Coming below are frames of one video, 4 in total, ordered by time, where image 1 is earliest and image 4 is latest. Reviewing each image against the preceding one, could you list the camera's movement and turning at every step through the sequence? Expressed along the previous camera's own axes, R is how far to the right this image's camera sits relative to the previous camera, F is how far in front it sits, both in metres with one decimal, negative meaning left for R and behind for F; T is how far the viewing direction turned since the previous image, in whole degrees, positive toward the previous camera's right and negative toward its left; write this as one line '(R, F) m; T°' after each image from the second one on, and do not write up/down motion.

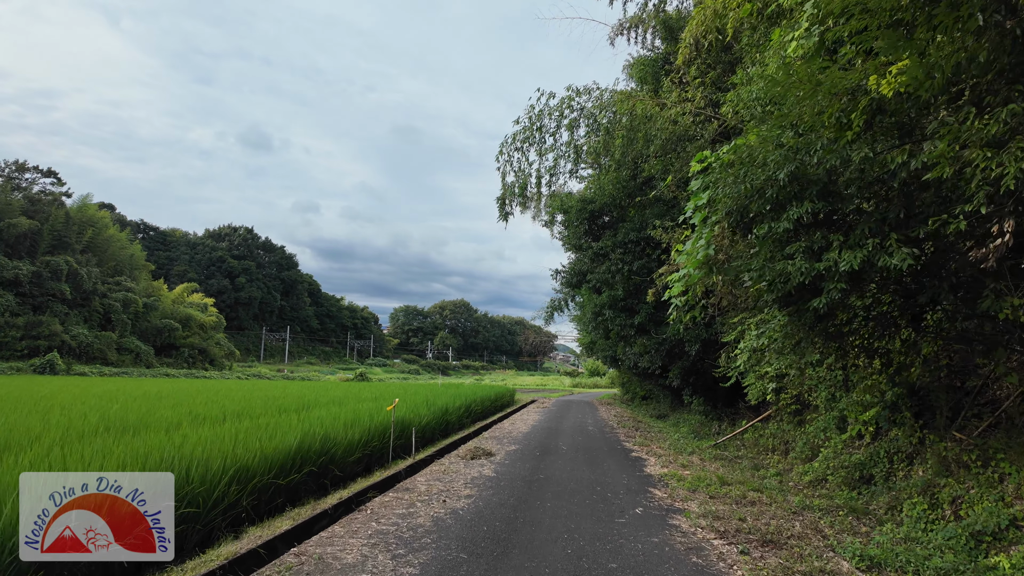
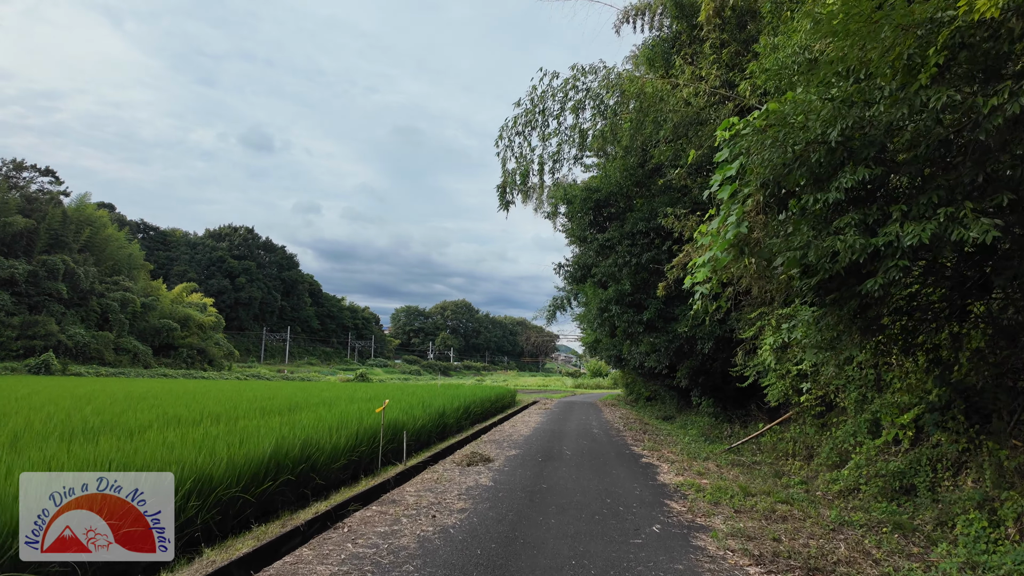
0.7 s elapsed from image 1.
(0.0, +0.5) m; 0°
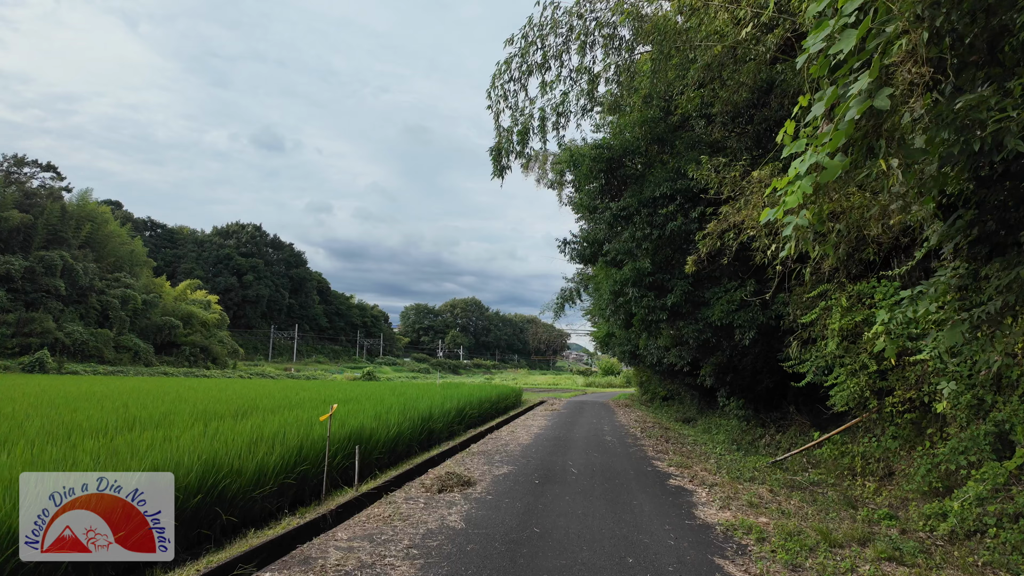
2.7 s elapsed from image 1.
(+0.2, +1.5) m; -1°
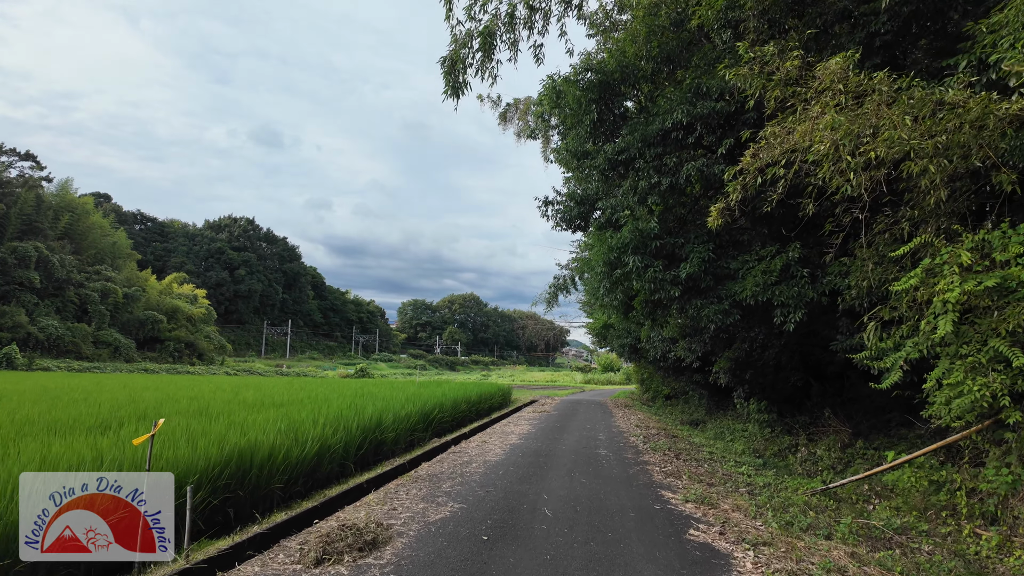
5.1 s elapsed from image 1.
(+0.3, +1.7) m; 0°
